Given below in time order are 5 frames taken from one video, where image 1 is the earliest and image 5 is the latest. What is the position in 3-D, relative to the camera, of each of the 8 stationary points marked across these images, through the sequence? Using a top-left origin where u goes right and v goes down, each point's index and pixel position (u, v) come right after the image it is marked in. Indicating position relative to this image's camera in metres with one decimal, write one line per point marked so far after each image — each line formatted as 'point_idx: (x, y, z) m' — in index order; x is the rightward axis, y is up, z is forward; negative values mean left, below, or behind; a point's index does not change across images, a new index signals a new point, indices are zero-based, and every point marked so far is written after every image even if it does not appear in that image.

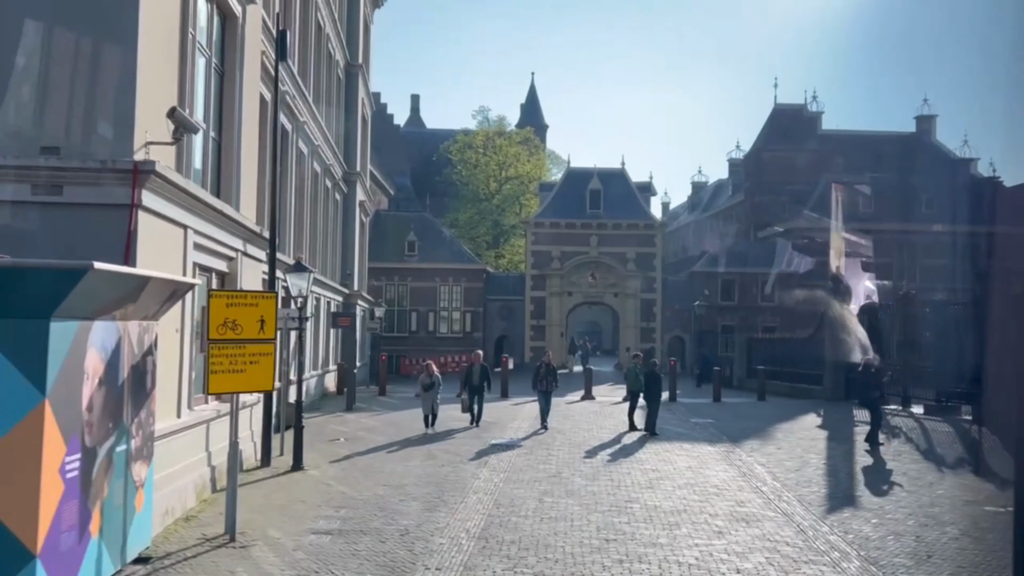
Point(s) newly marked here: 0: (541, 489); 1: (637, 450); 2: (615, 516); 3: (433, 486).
0: (+0.4, -2.7, +11.6) m
1: (+2.1, -2.8, +14.9) m
2: (+1.2, -2.6, +10.0) m
3: (-1.1, -2.7, +11.7) m
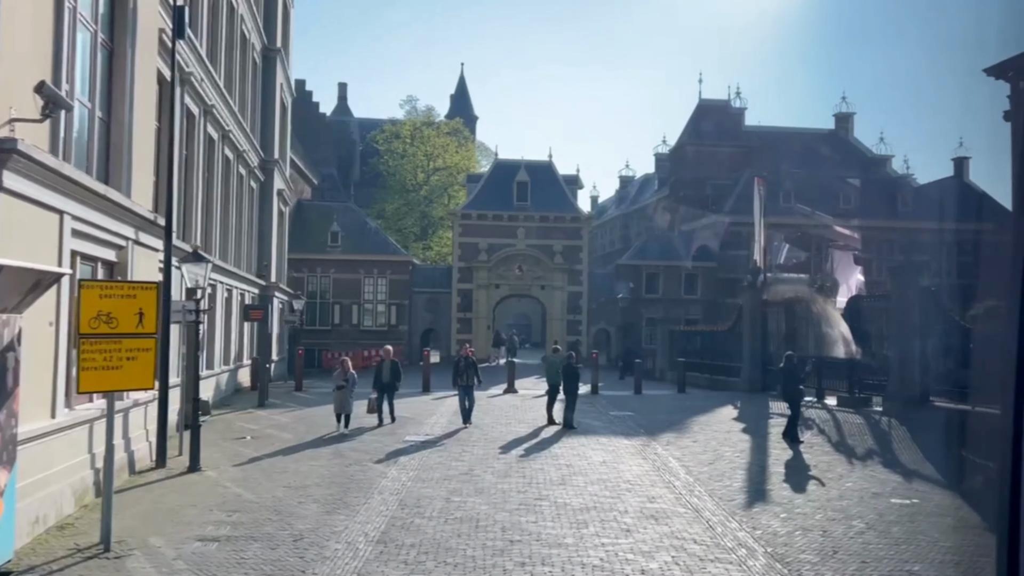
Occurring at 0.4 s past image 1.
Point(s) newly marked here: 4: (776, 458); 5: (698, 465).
0: (-0.8, -2.6, +11.2) m
1: (+0.7, -2.6, +14.6) m
2: (+0.1, -2.6, +9.7) m
3: (-2.3, -2.6, +11.2) m
4: (+4.2, -2.7, +13.7) m
5: (+2.8, -2.7, +13.2) m
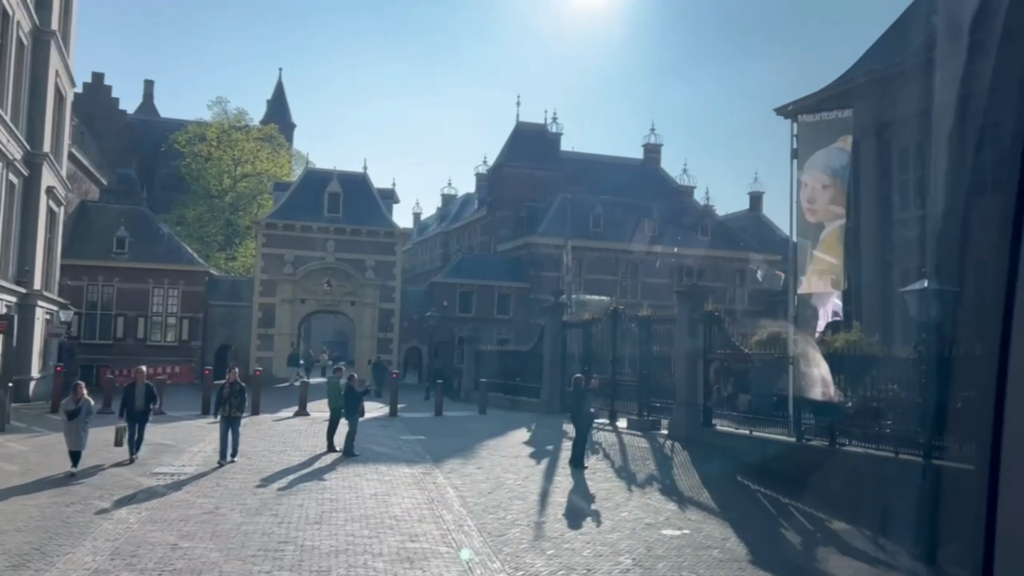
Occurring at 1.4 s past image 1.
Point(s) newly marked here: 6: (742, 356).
0: (-3.7, -2.7, +9.7) m
1: (-2.9, -2.9, +13.4) m
2: (-2.5, -2.7, +8.4) m
3: (-5.2, -2.7, +9.4) m
4: (+0.7, -3.0, +13.1) m
5: (-0.5, -3.0, +12.4) m
6: (+4.2, -1.2, +15.8) m
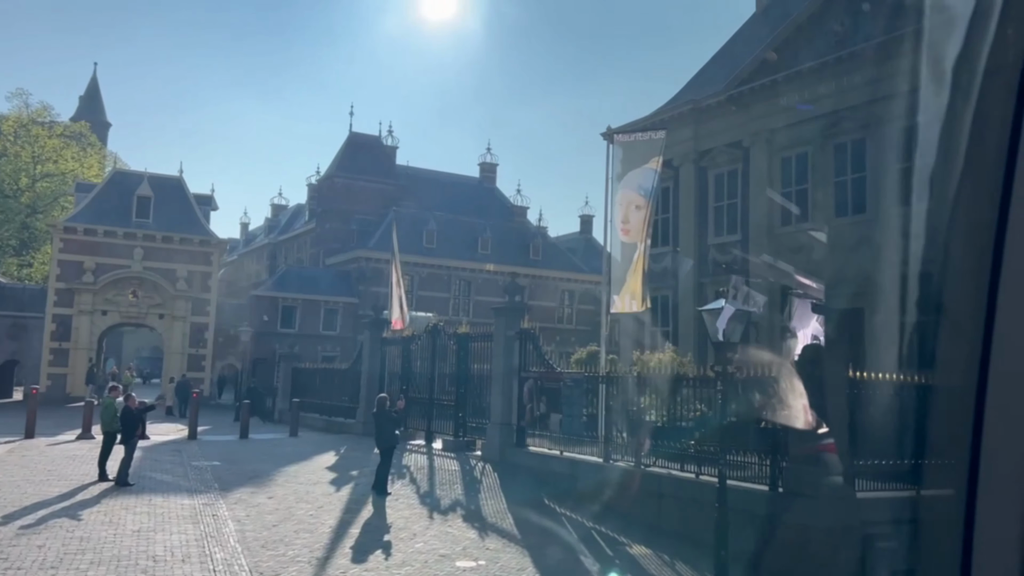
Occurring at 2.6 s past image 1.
0: (-5.9, -2.7, +8.0) m
1: (-5.8, -3.0, +11.7) m
2: (-4.5, -2.7, +7.0) m
3: (-7.3, -2.7, +7.5) m
4: (-2.2, -3.2, +12.2) m
5: (-3.3, -3.1, +11.2) m
6: (+0.8, -1.6, +15.5) m
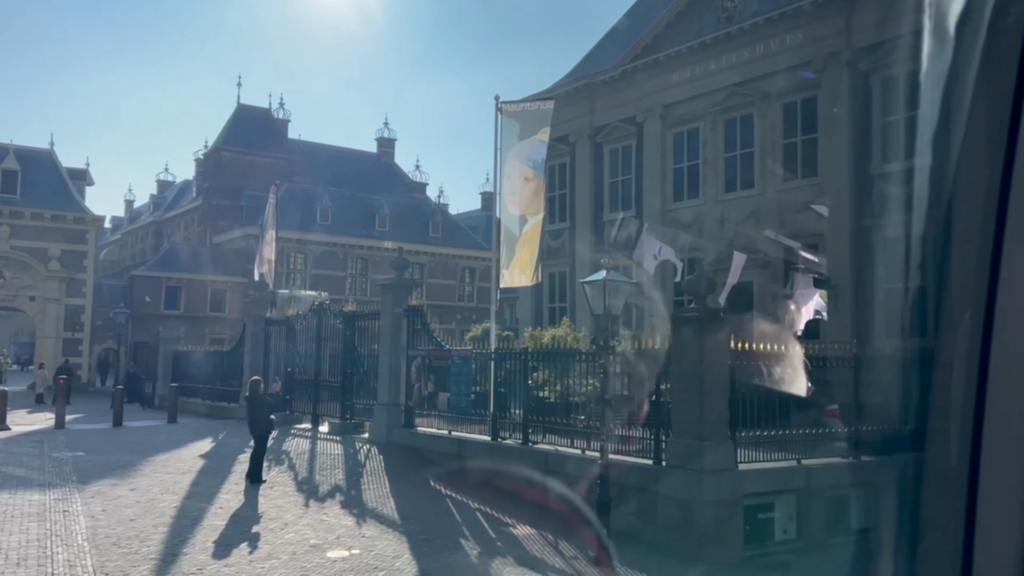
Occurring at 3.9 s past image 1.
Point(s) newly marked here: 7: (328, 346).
0: (-7.0, -2.6, +6.8) m
1: (-7.3, -2.7, +10.6) m
2: (-5.5, -2.5, +6.0) m
3: (-8.4, -2.5, +6.2) m
4: (-3.8, -2.9, +11.4) m
5: (-4.8, -2.8, +10.3) m
6: (-1.2, -1.1, +15.0) m
7: (-4.0, -1.3, +19.1) m
